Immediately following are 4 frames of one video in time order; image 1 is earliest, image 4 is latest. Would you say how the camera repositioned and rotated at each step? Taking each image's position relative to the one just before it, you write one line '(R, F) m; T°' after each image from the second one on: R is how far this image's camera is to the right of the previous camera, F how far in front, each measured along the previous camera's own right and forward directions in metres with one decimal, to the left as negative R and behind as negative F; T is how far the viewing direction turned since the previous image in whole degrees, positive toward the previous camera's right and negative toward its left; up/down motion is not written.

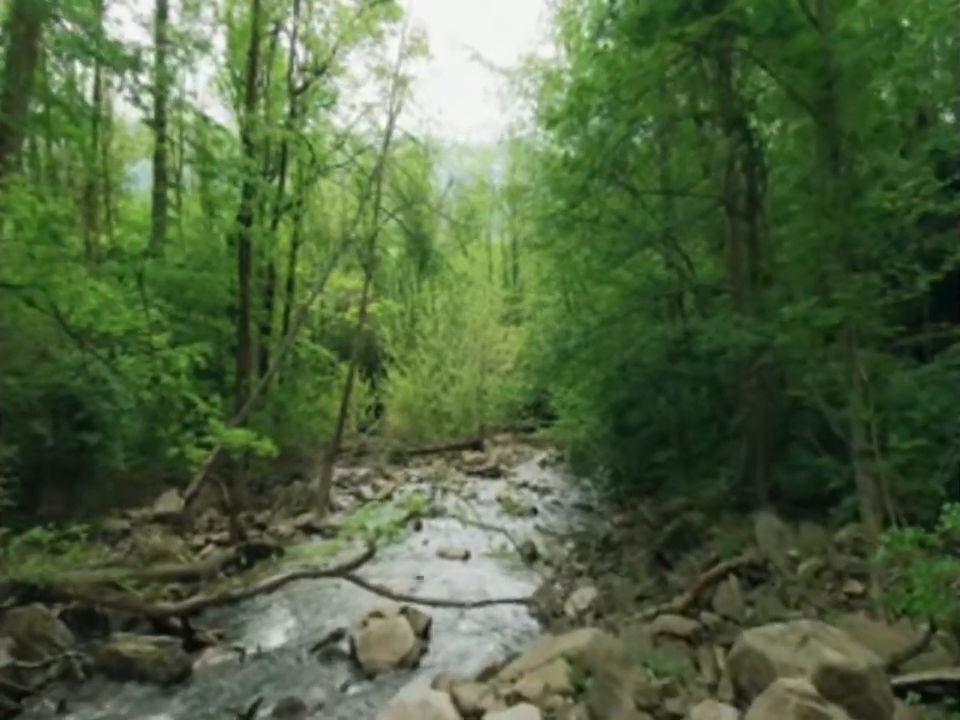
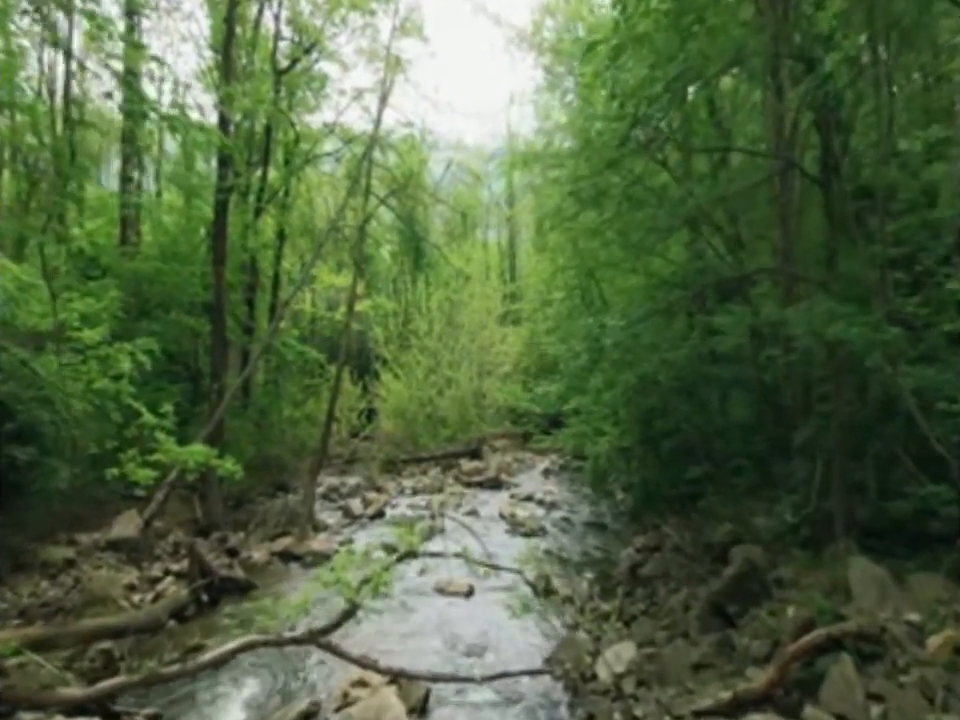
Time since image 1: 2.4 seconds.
(-0.1, +2.2) m; 0°
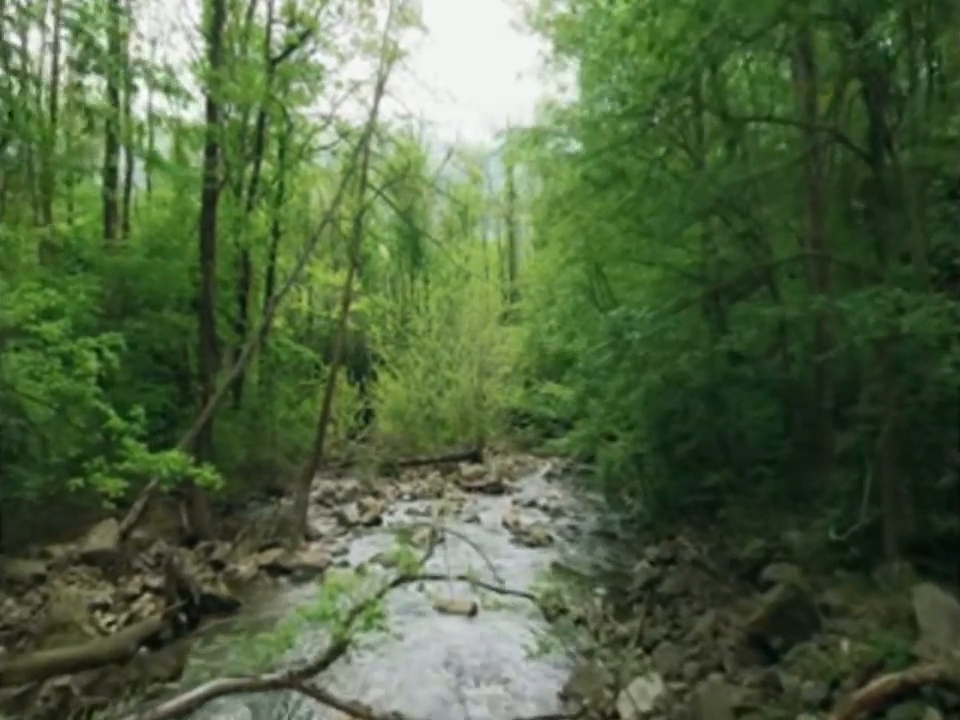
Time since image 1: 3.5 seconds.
(-0.1, +1.0) m; 0°
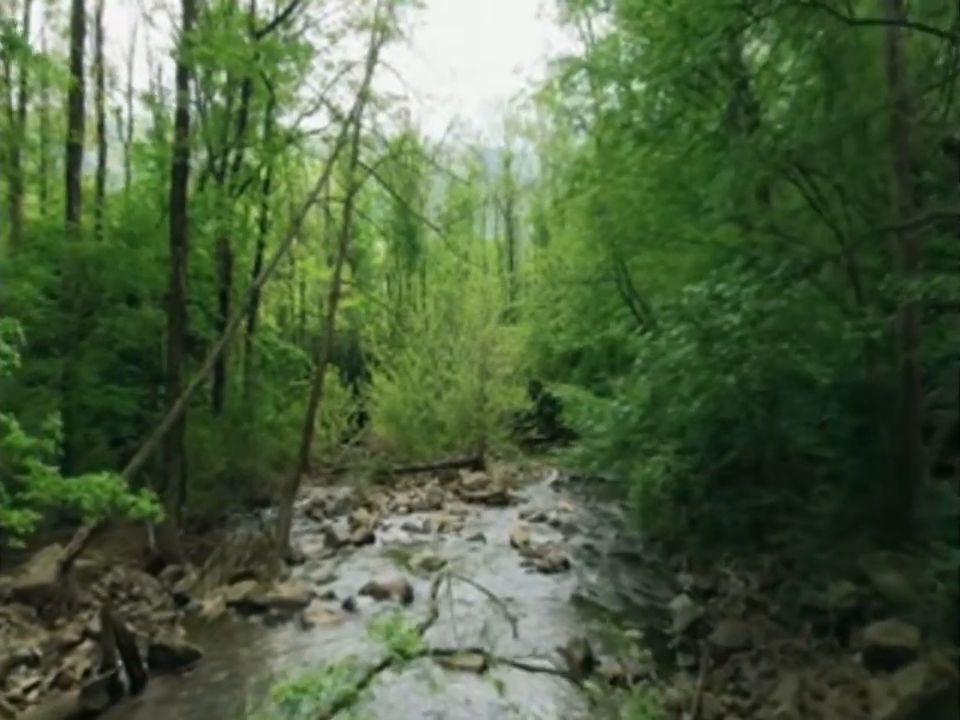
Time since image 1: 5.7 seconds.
(-0.2, +2.1) m; 0°
